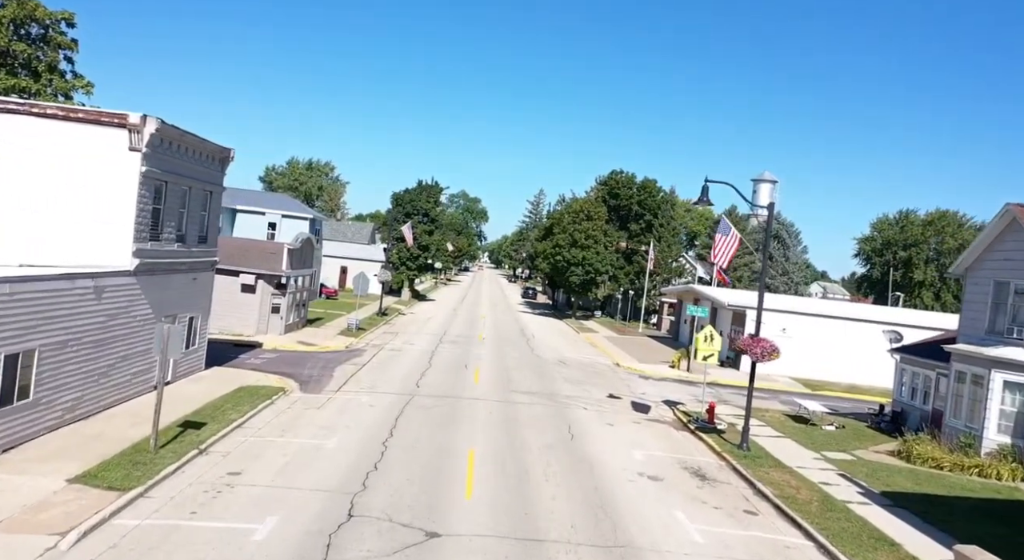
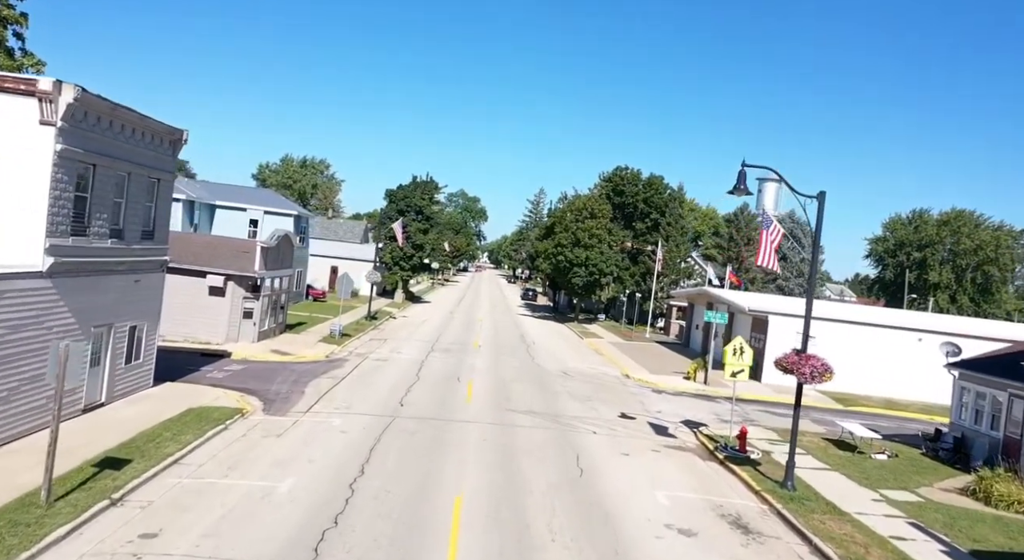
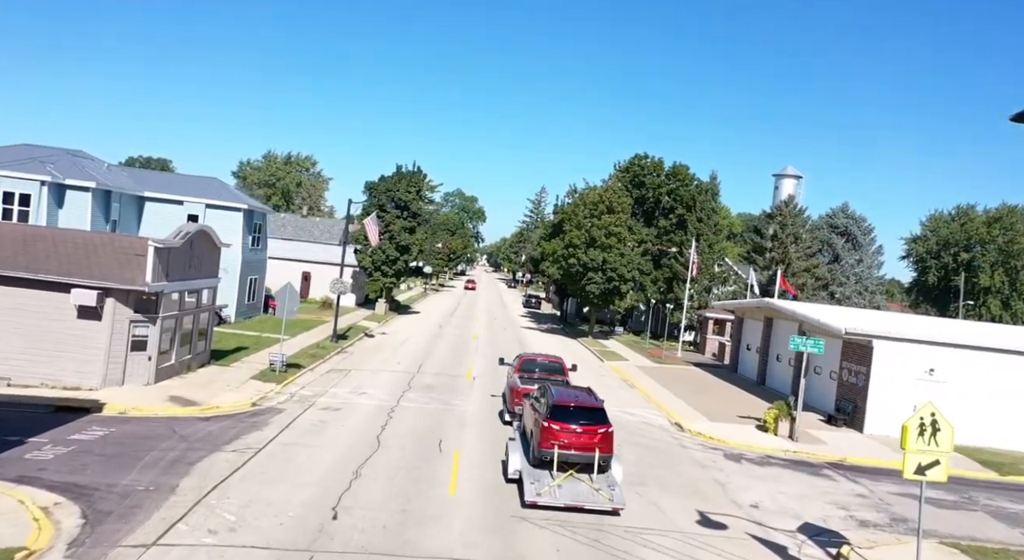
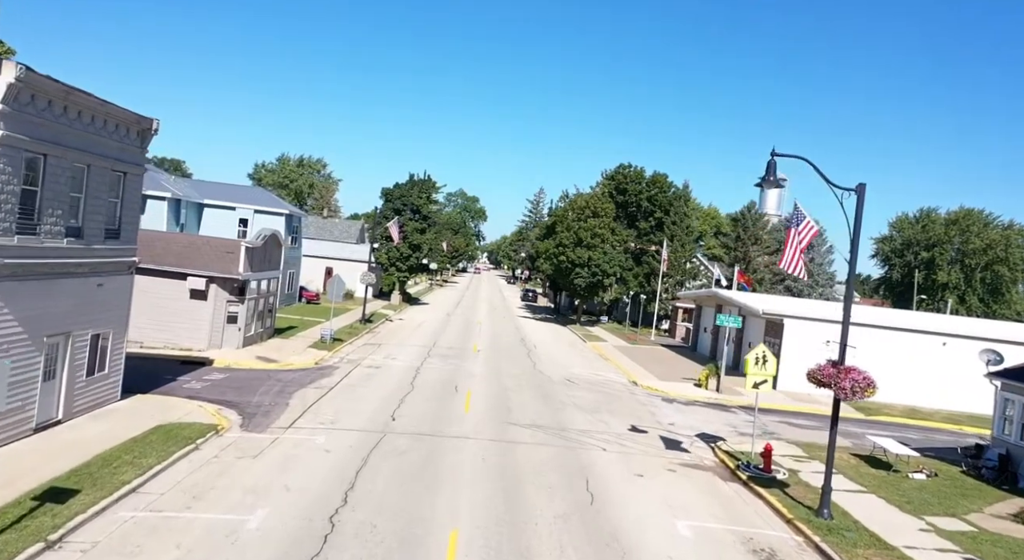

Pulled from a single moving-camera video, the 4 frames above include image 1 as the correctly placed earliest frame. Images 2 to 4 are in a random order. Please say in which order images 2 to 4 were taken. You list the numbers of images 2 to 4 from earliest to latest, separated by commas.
2, 4, 3
